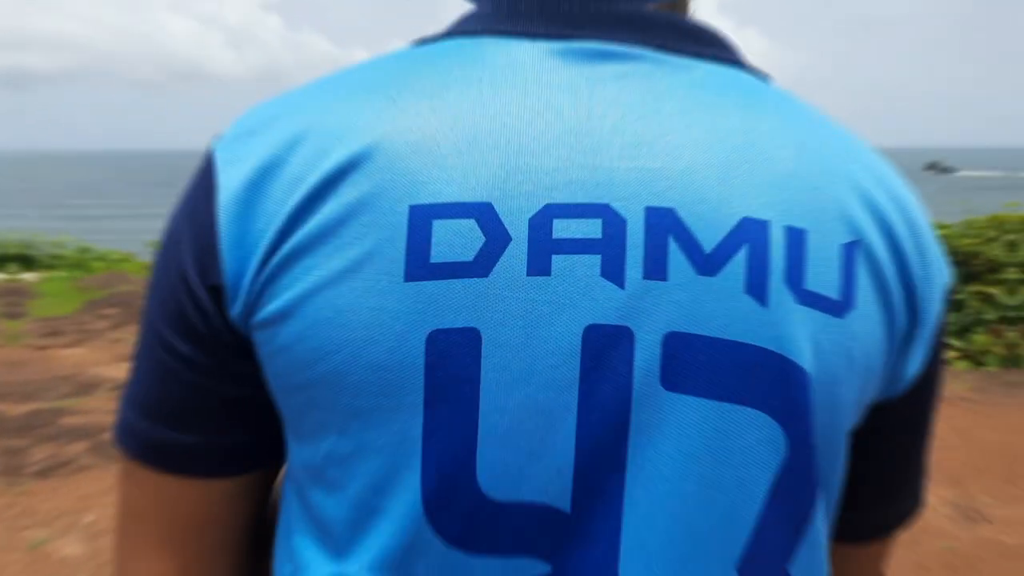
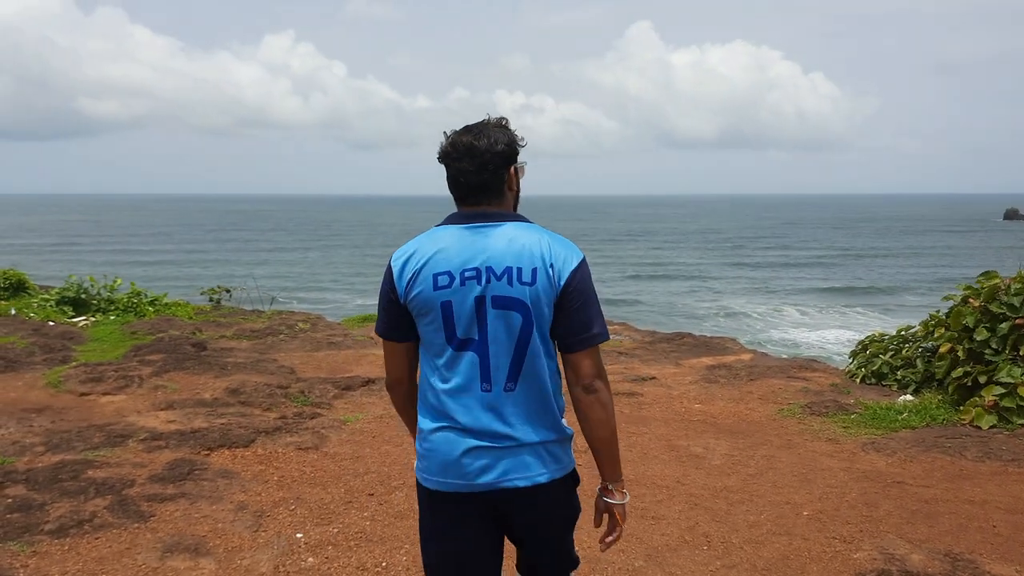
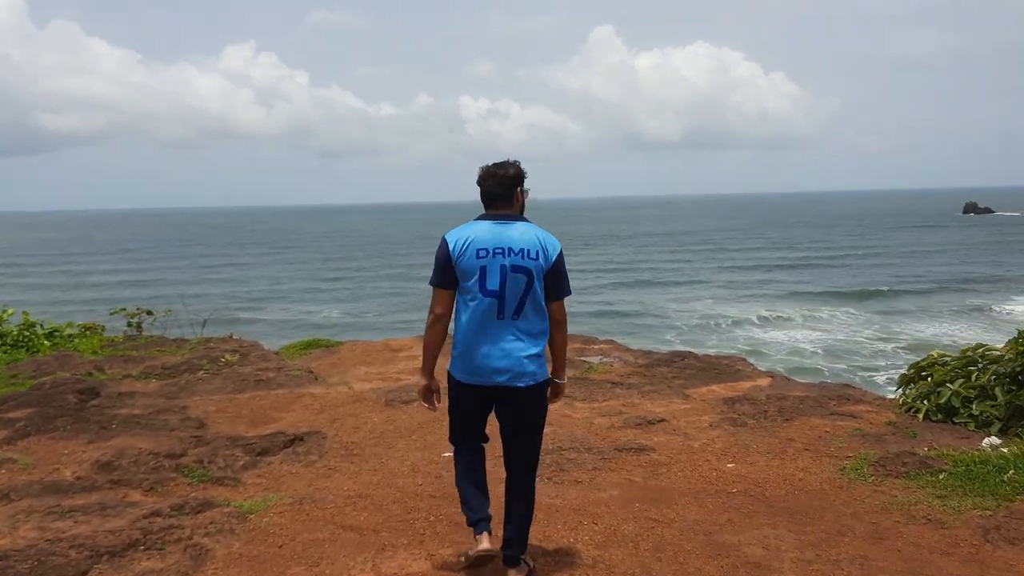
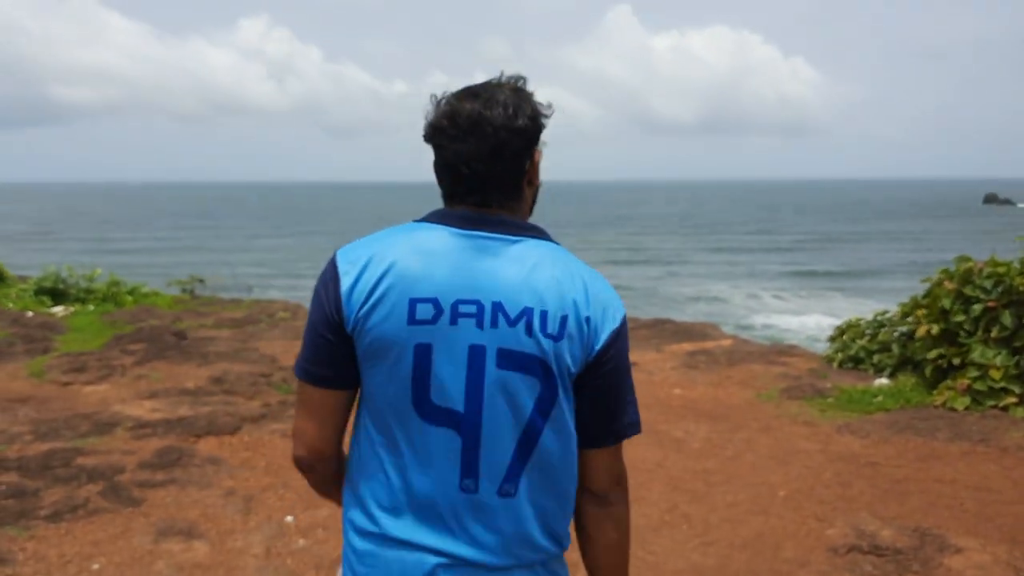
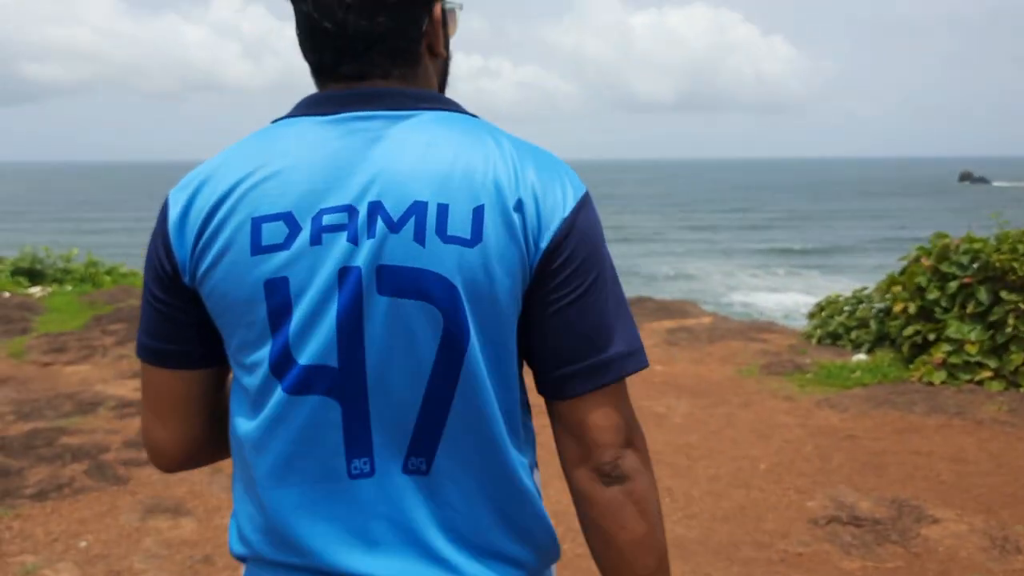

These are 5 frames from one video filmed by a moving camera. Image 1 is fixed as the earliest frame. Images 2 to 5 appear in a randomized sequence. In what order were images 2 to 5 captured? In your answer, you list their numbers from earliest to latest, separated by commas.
5, 4, 2, 3
